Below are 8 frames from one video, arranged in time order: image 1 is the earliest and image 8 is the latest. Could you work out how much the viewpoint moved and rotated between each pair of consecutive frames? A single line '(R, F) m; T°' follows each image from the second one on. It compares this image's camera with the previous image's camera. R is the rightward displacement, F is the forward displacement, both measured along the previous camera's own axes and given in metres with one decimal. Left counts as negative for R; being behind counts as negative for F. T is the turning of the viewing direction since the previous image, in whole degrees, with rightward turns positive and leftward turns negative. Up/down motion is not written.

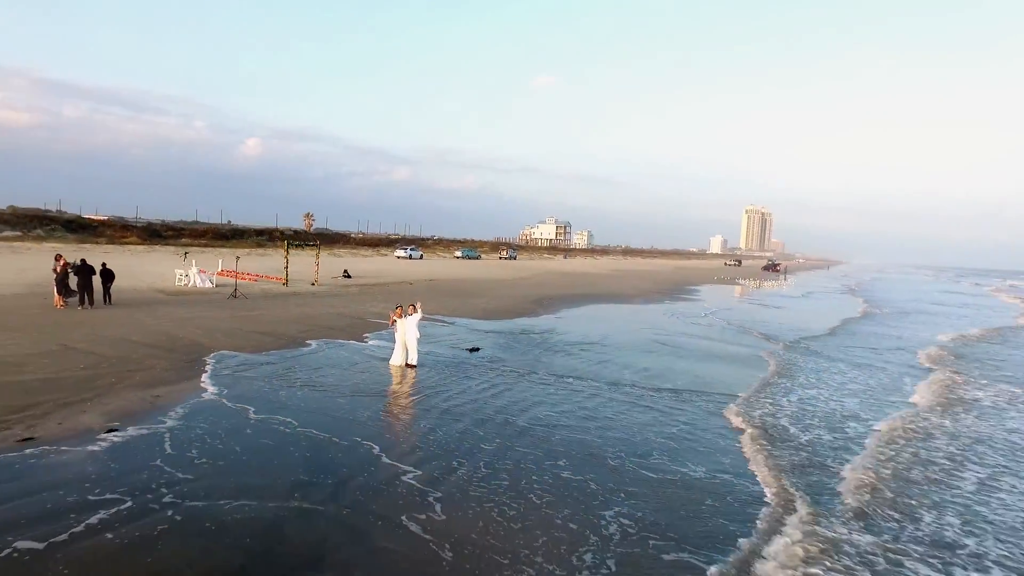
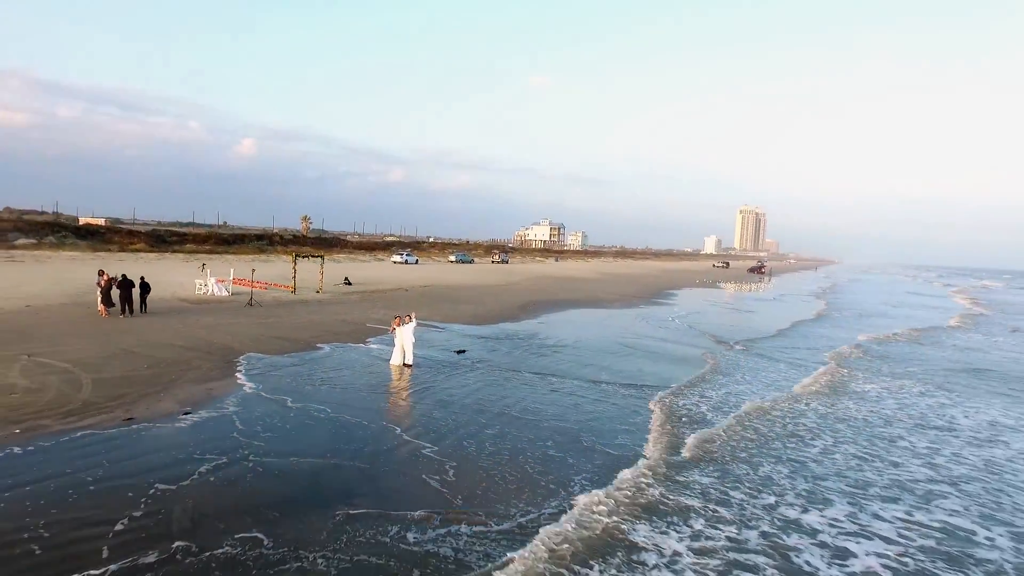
(+0.3, -1.3) m; 0°
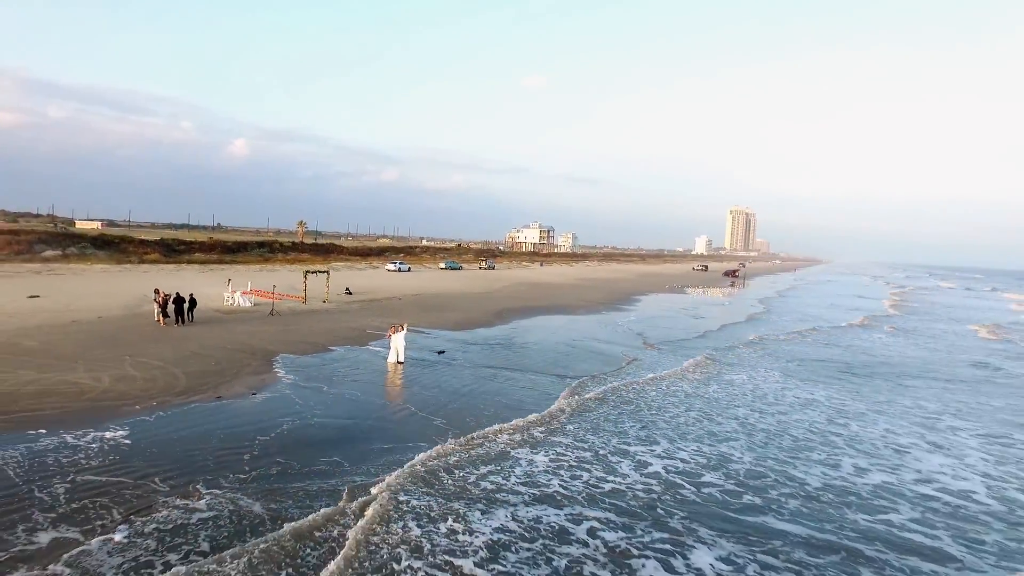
(+0.5, -2.4) m; +1°
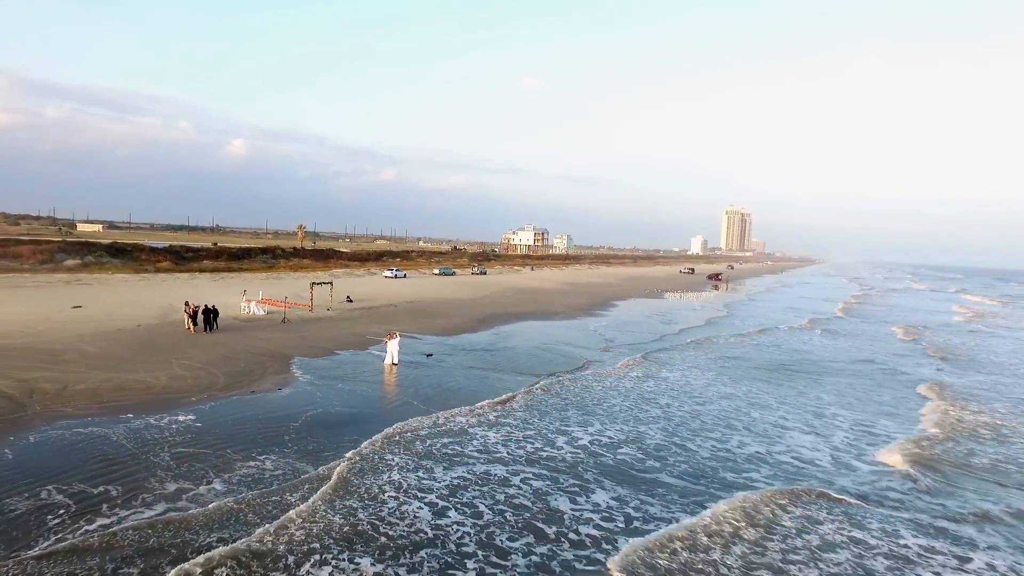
(+0.5, -1.9) m; 0°
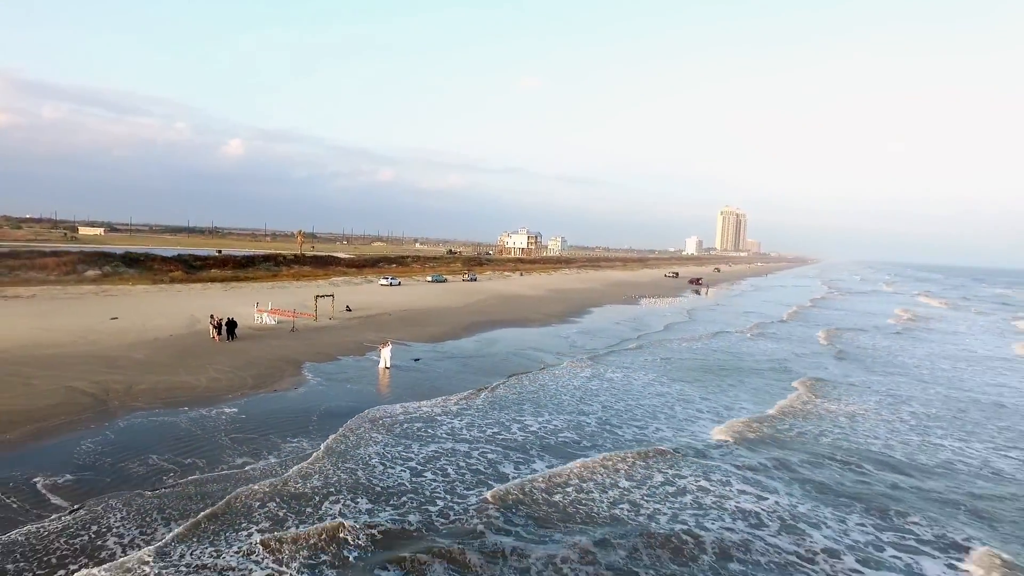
(+0.7, -2.3) m; 0°
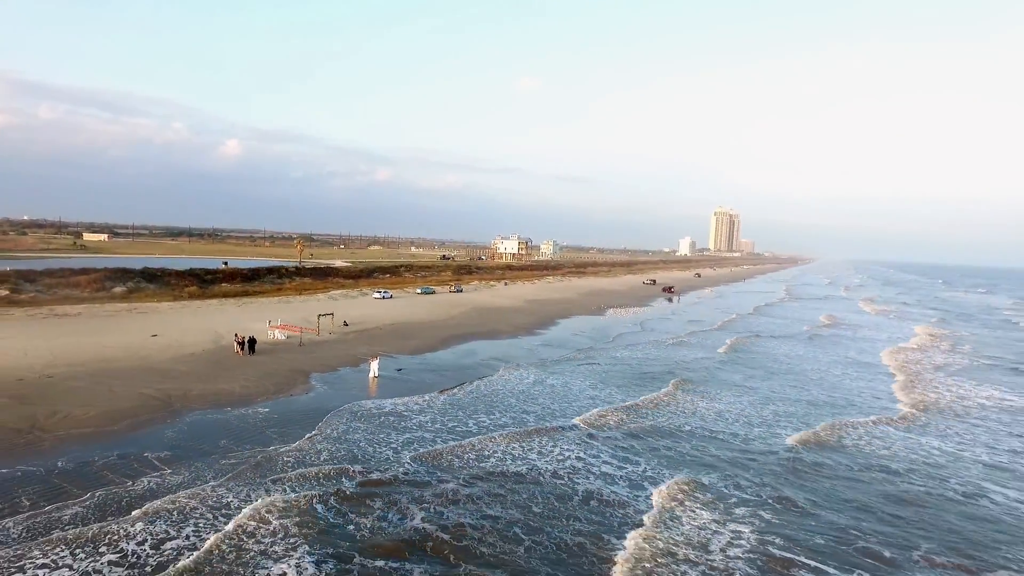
(+1.2, -3.8) m; 0°
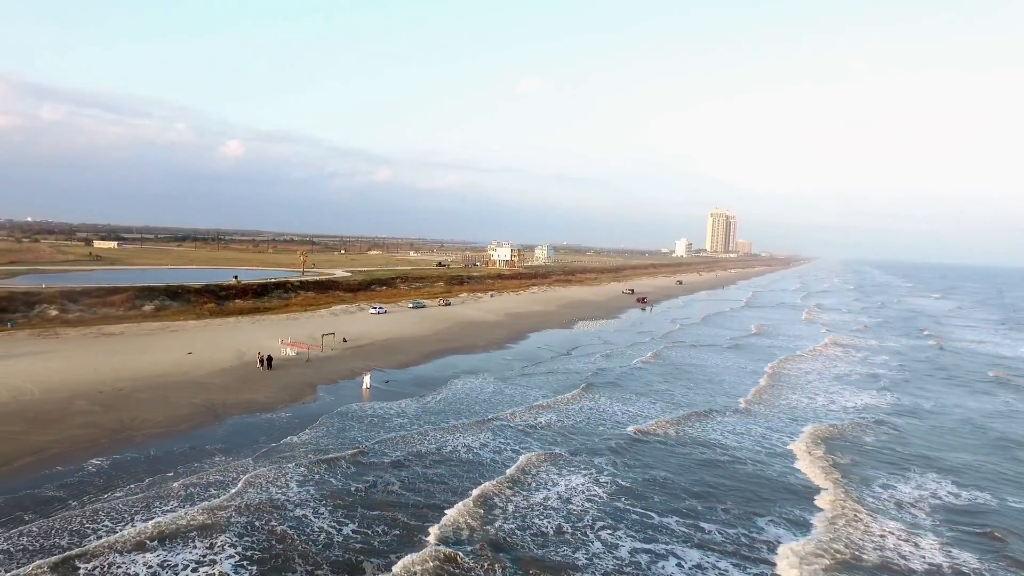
(+1.7, -4.7) m; 0°
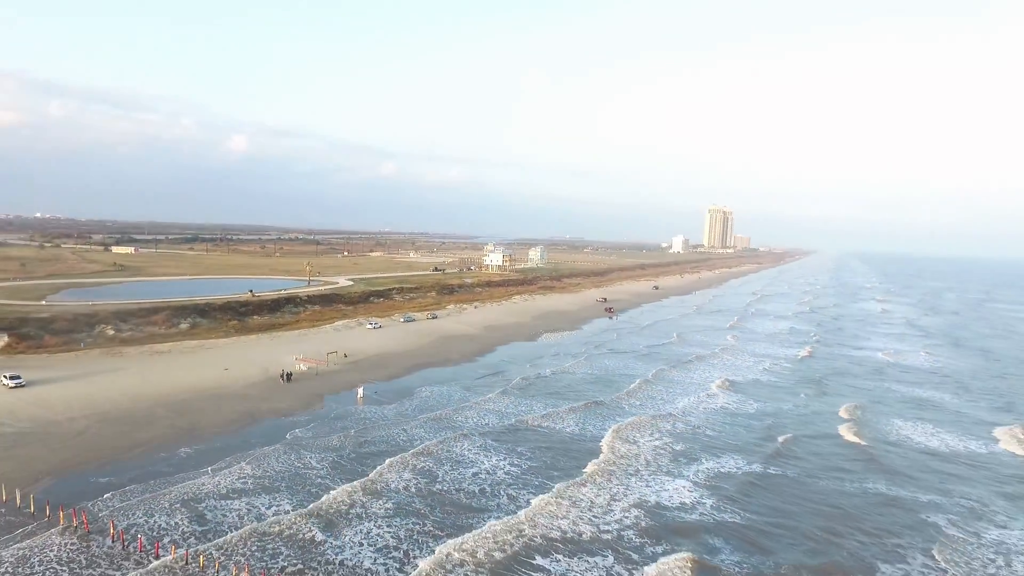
(+2.8, -7.4) m; -1°
